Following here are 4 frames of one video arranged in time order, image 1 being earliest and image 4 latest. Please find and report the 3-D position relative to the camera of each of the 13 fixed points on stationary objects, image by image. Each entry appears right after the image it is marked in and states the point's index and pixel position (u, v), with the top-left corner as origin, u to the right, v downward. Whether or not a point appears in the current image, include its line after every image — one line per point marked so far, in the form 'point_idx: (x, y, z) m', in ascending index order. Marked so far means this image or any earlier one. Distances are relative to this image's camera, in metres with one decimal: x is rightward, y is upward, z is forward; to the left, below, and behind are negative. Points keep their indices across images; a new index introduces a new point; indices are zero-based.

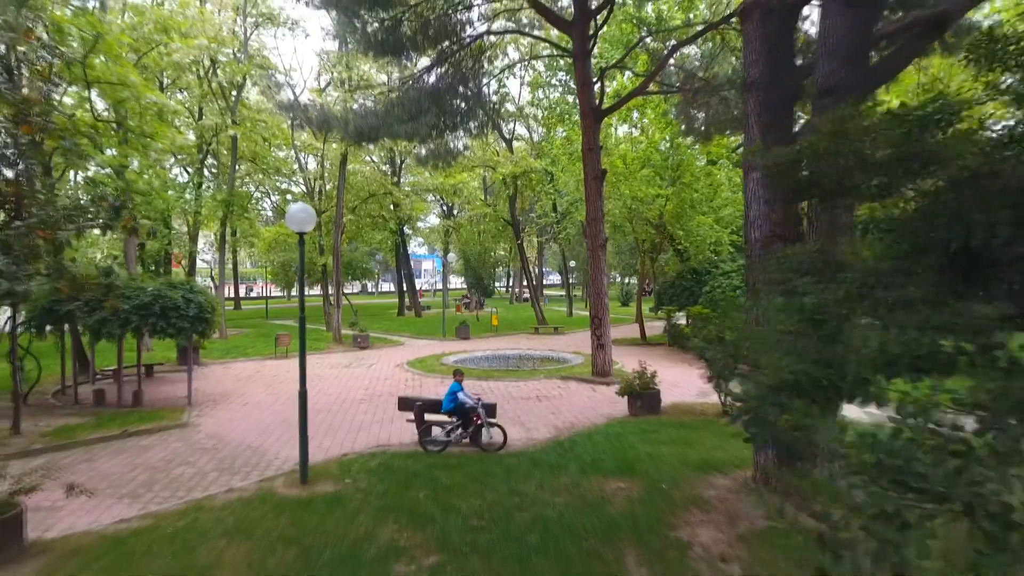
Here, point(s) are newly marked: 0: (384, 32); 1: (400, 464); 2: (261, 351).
0: (-0.9, +1.9, +8.0) m
1: (-0.7, -1.1, +7.4) m
2: (-3.9, -1.0, +17.9) m
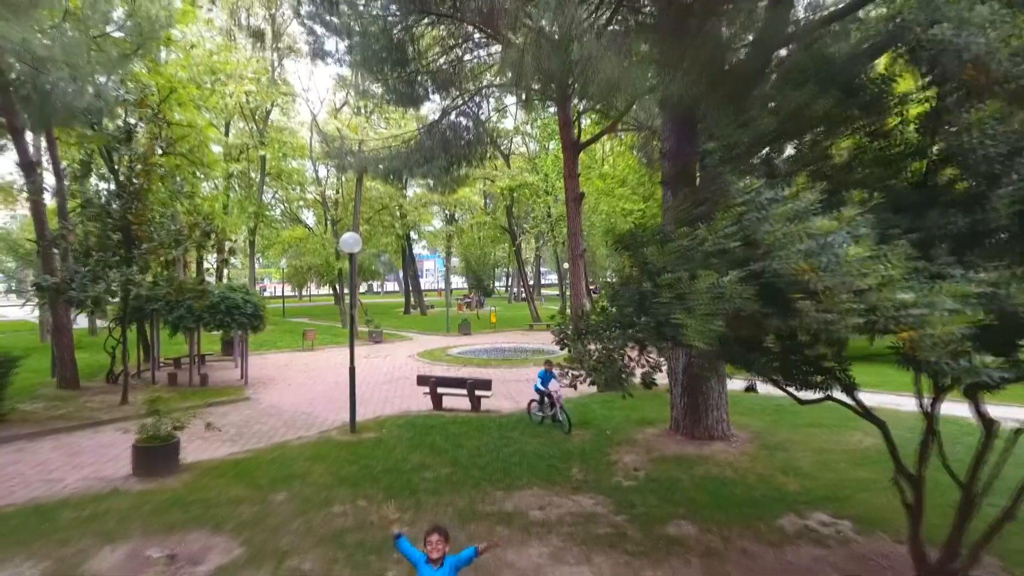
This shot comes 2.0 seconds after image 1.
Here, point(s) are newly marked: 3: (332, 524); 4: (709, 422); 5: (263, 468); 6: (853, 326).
0: (-1.0, +1.9, +10.8) m
1: (-0.8, -1.2, +10.1) m
2: (-4.0, -1.0, +20.7) m
3: (-0.9, -1.2, +6.0) m
4: (+1.5, -1.0, +8.7) m
5: (-1.7, -1.2, +8.0) m
6: (+0.7, -0.1, +2.3) m
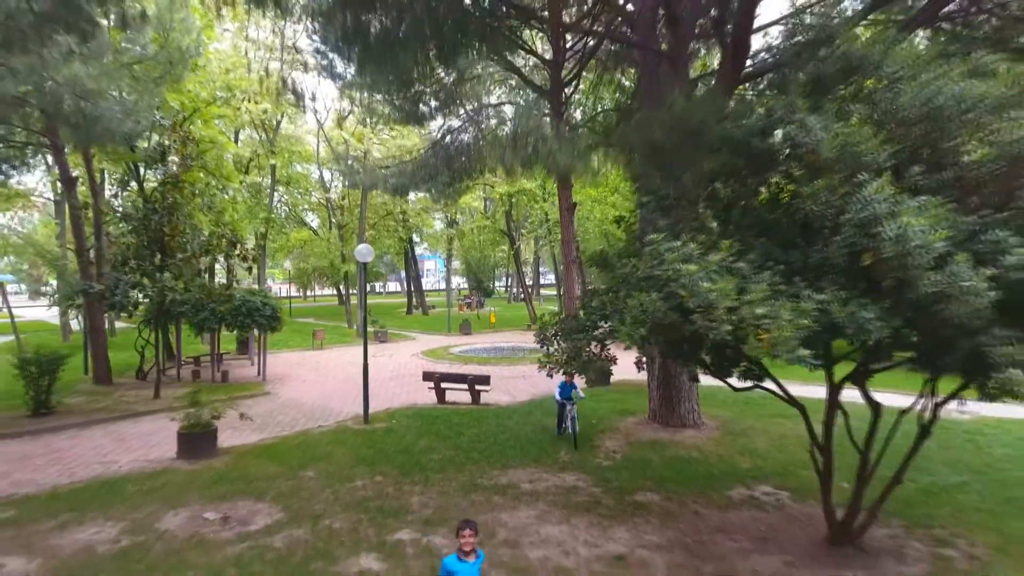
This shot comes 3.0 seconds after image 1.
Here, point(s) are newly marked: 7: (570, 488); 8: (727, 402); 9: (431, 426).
0: (-1.0, +1.8, +11.9) m
1: (-0.8, -1.2, +11.3) m
2: (-4.0, -1.1, +21.8) m
3: (-1.0, -1.3, +7.2) m
4: (+1.4, -1.1, +9.9) m
5: (-1.7, -1.3, +9.1) m
6: (+0.7, -0.1, +3.5) m
7: (+0.4, -1.3, +7.3) m
8: (+2.2, -1.1, +11.6) m
9: (-0.7, -1.2, +10.3) m
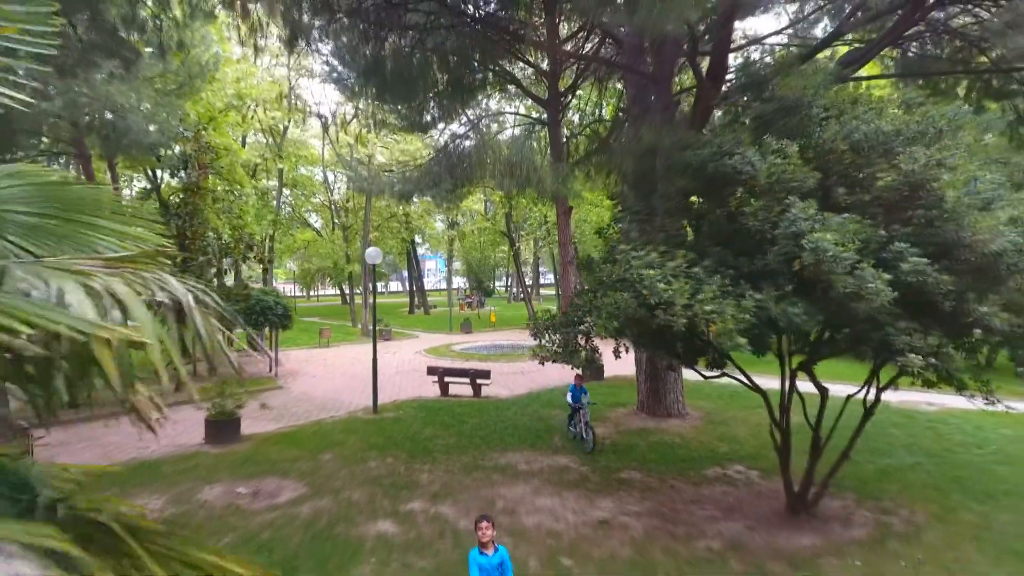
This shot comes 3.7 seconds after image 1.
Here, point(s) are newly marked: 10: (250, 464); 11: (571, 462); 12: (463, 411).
0: (-1.1, +1.8, +12.7) m
1: (-0.8, -1.2, +12.1) m
2: (-4.0, -1.1, +22.6) m
3: (-1.0, -1.3, +8.0) m
4: (+1.4, -1.1, +10.7) m
5: (-1.8, -1.3, +10.0) m
6: (+0.6, -0.1, +4.3) m
7: (+0.4, -1.3, +8.1) m
8: (+2.1, -1.2, +12.5) m
9: (-0.7, -1.2, +11.1) m
10: (-1.9, -1.3, +8.5) m
11: (+0.4, -1.3, +8.4) m
12: (-0.5, -1.2, +11.5) m
